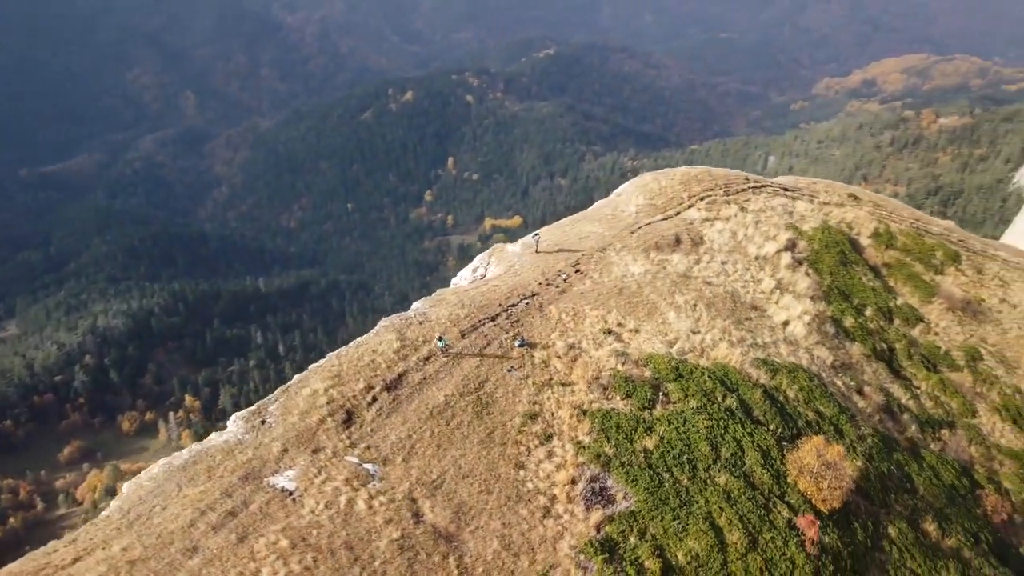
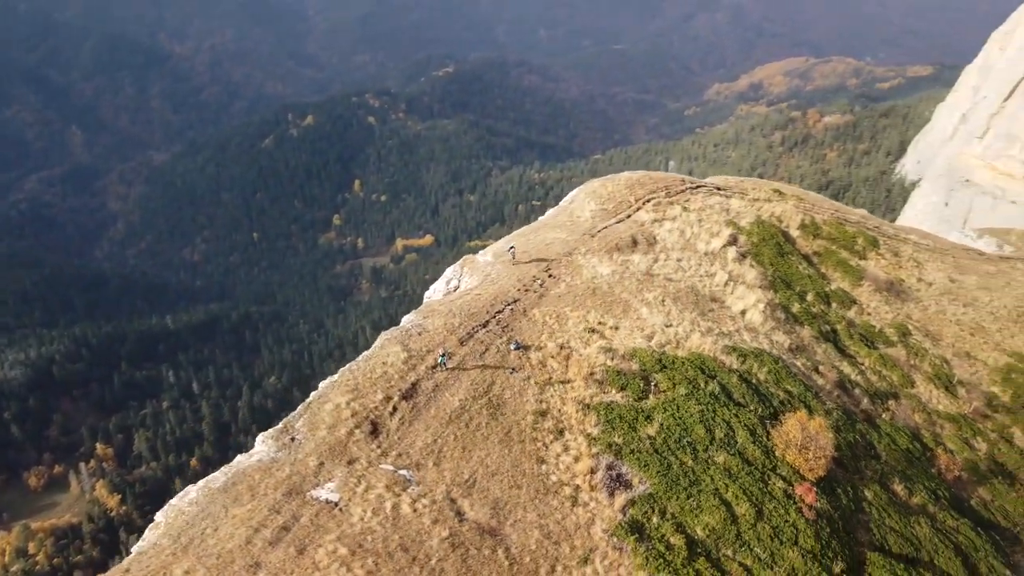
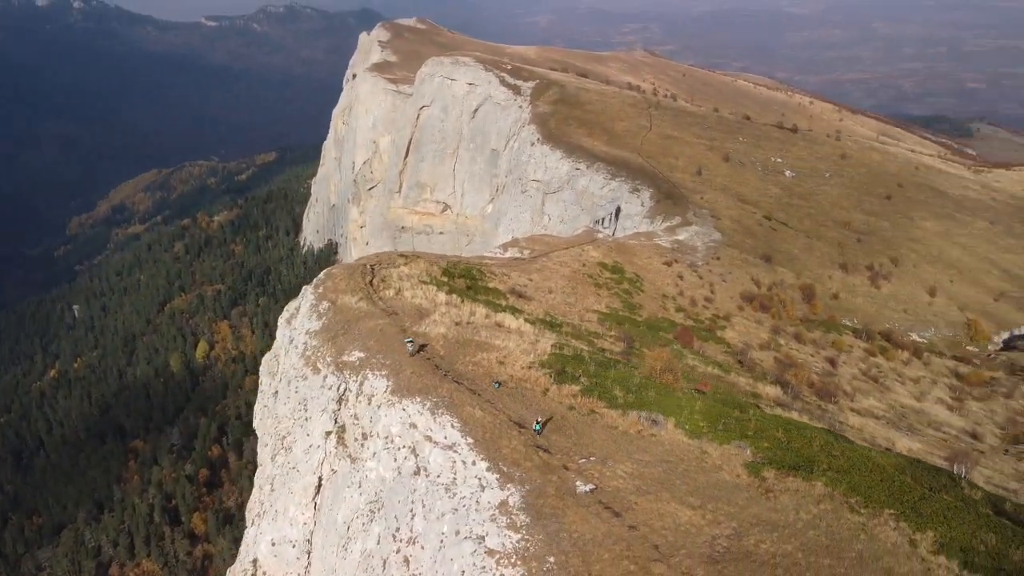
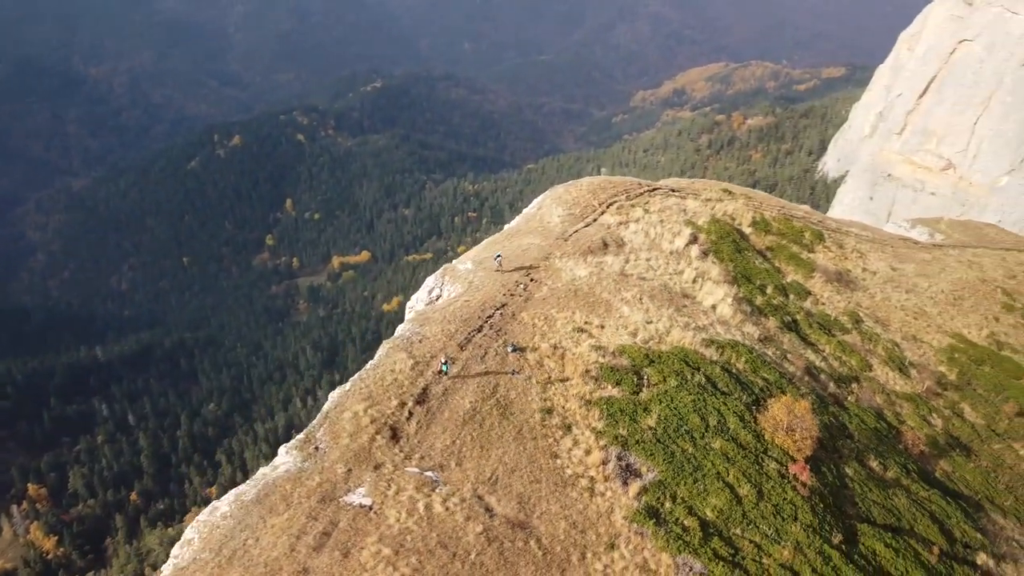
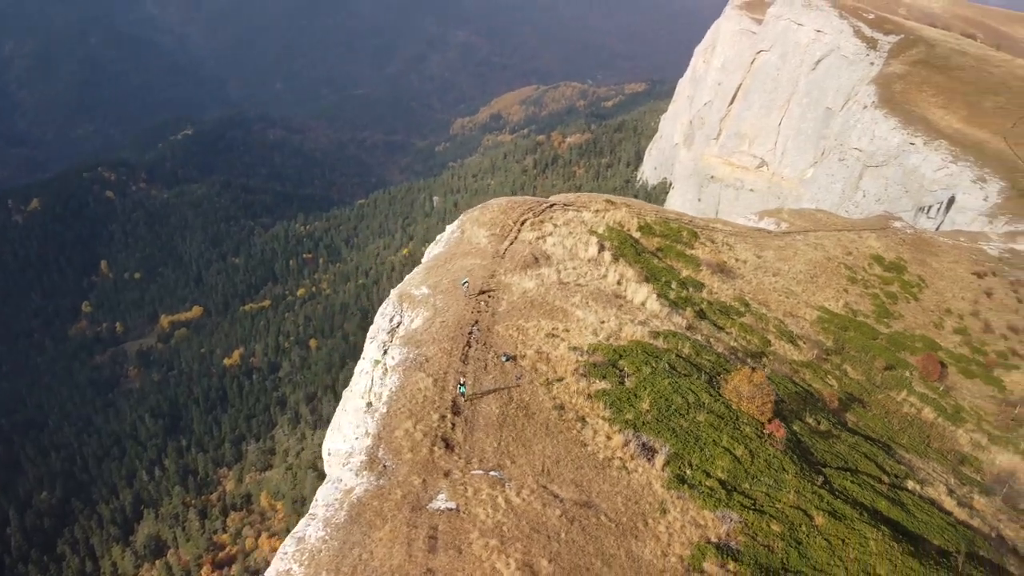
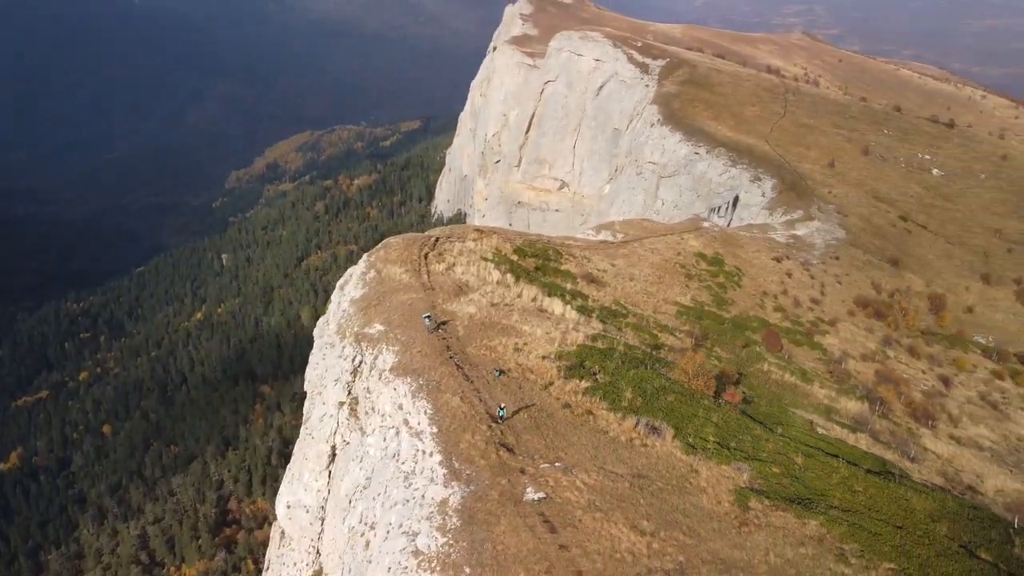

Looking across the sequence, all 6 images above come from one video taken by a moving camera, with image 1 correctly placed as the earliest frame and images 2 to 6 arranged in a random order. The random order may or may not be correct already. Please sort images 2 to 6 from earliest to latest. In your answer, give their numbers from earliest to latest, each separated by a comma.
2, 4, 5, 6, 3
